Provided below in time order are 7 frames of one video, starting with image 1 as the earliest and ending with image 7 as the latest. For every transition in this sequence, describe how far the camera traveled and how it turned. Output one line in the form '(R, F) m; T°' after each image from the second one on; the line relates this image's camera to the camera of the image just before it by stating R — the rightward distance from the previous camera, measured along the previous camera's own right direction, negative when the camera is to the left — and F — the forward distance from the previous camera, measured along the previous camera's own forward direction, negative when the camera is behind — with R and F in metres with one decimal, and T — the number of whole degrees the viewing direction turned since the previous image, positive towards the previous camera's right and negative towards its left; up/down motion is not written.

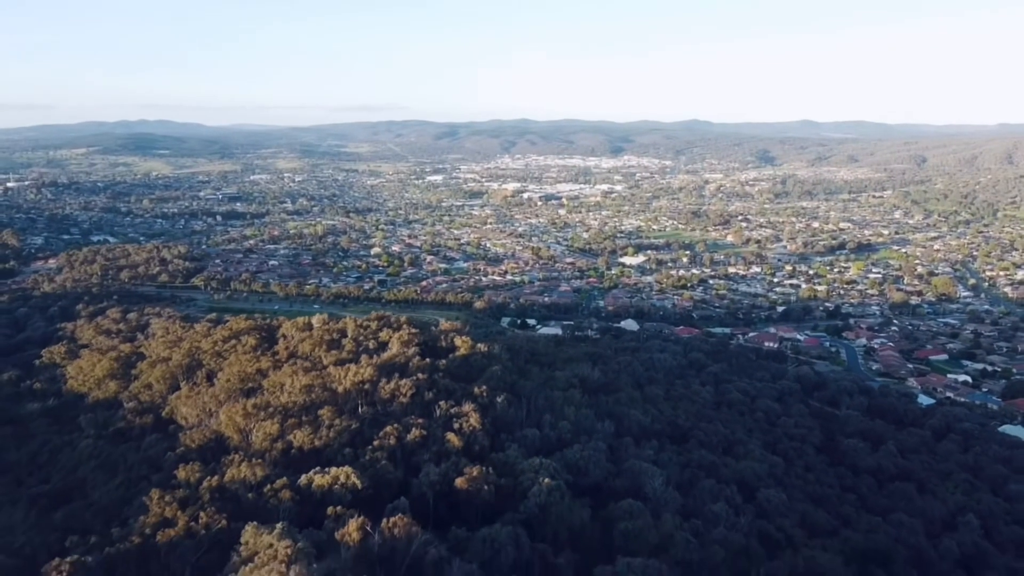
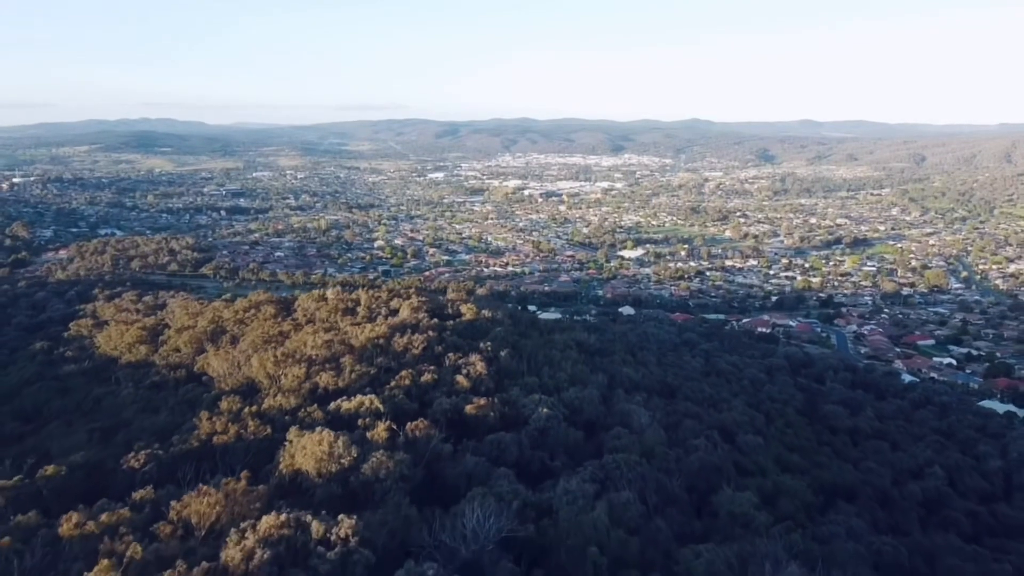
(0.0, -1.3) m; 0°
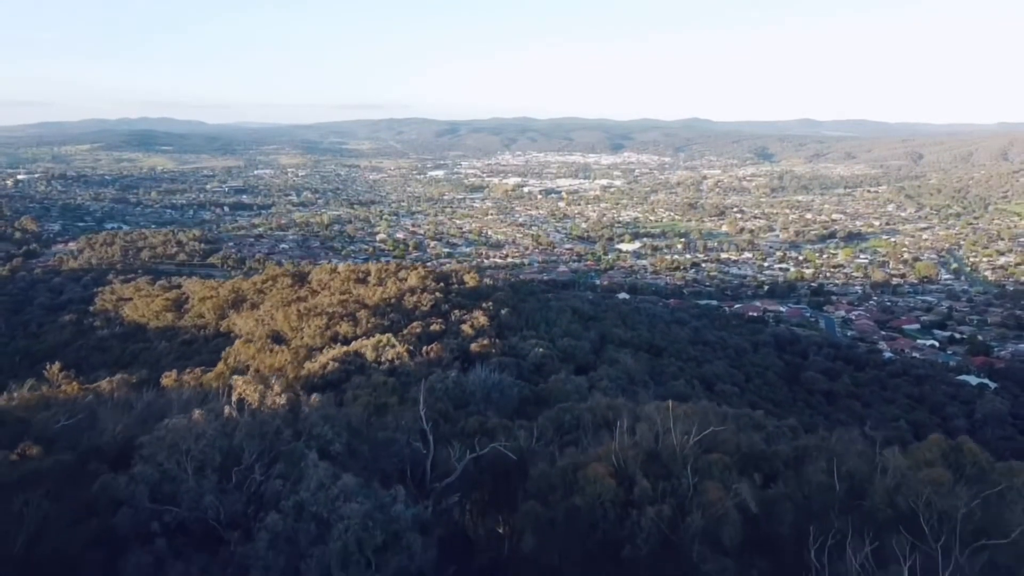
(0.0, -1.4) m; 0°
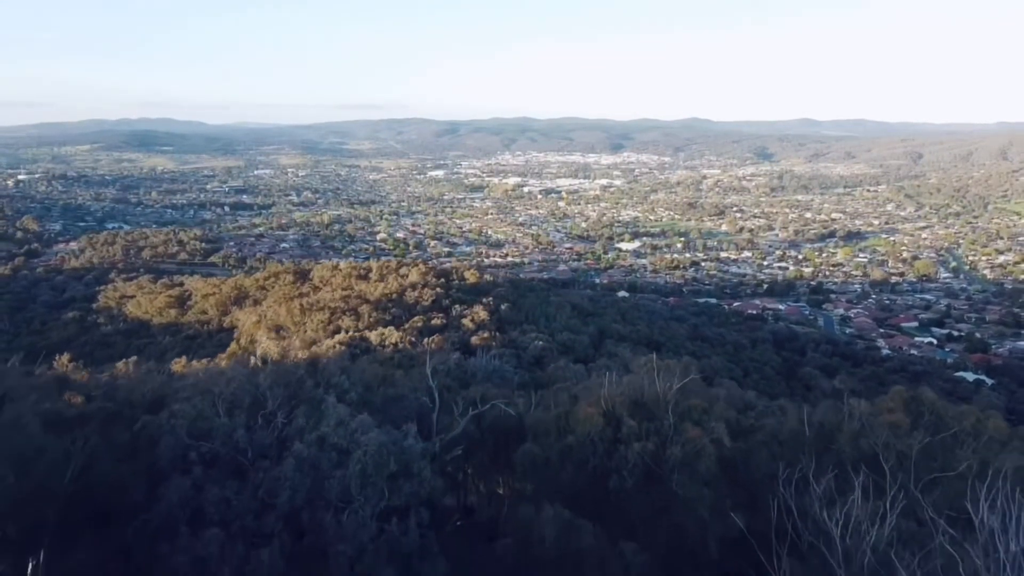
(0.0, -0.2) m; 0°
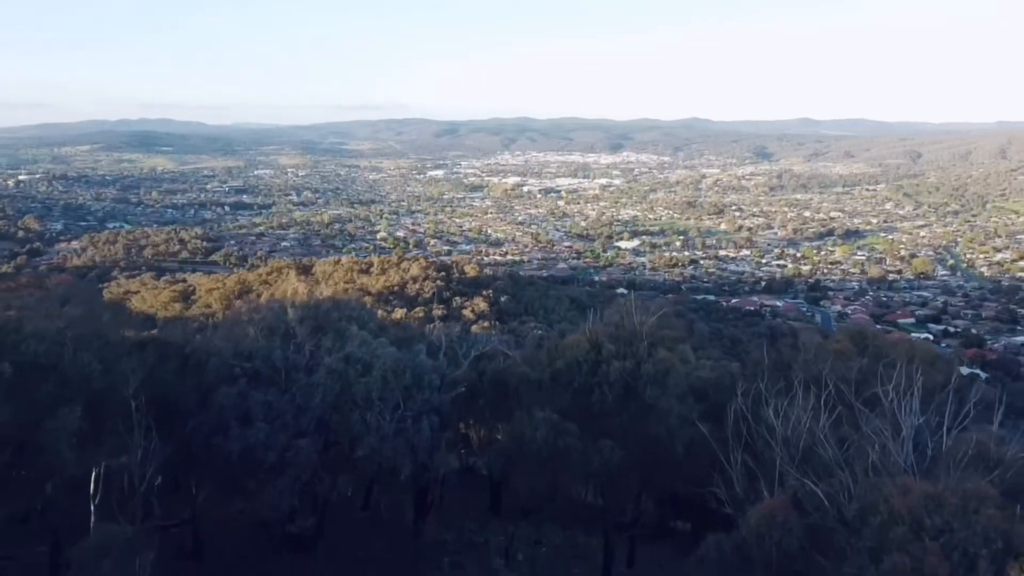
(0.0, -0.3) m; 0°
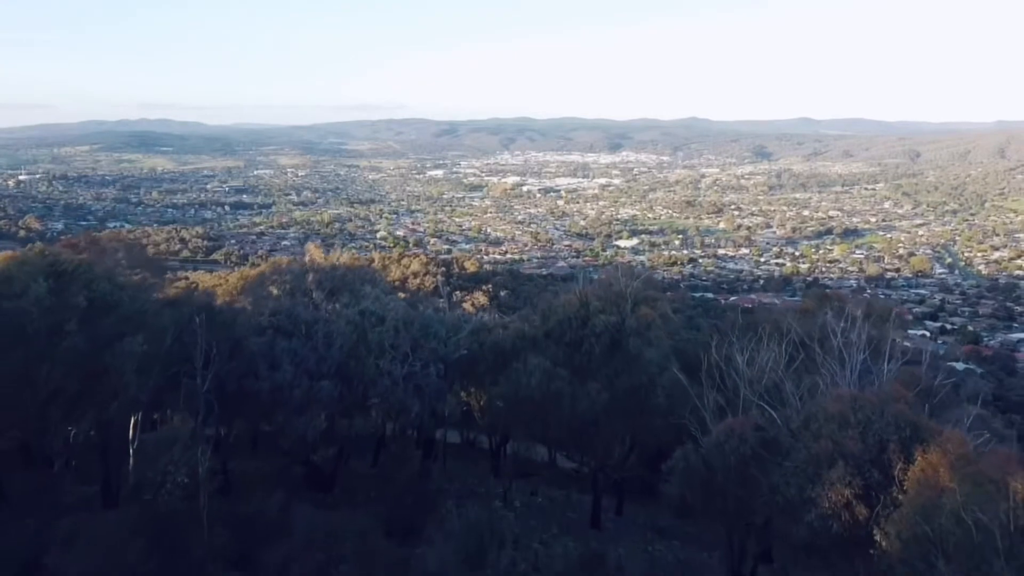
(0.0, -0.2) m; 0°
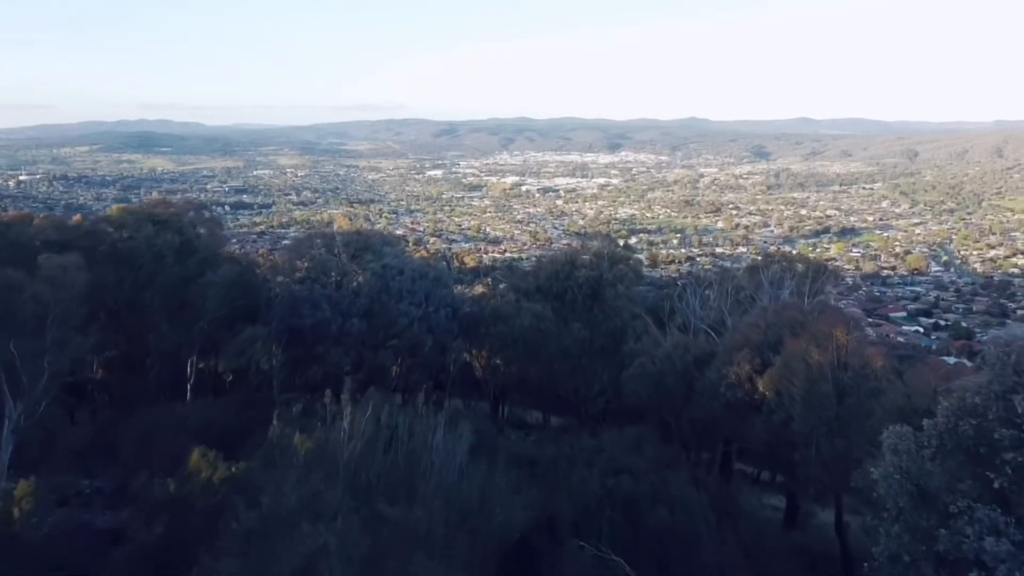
(0.0, -0.5) m; 0°
